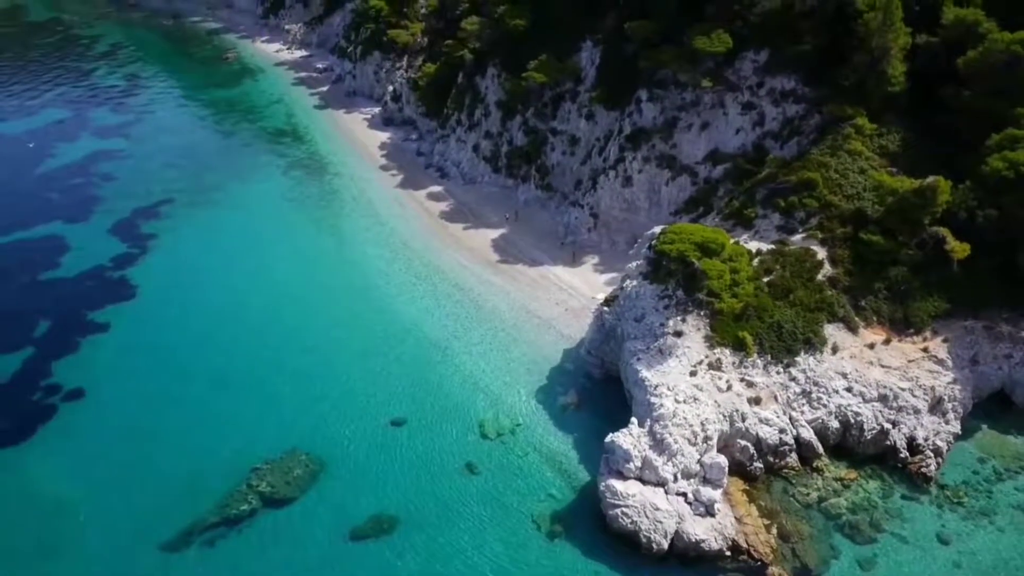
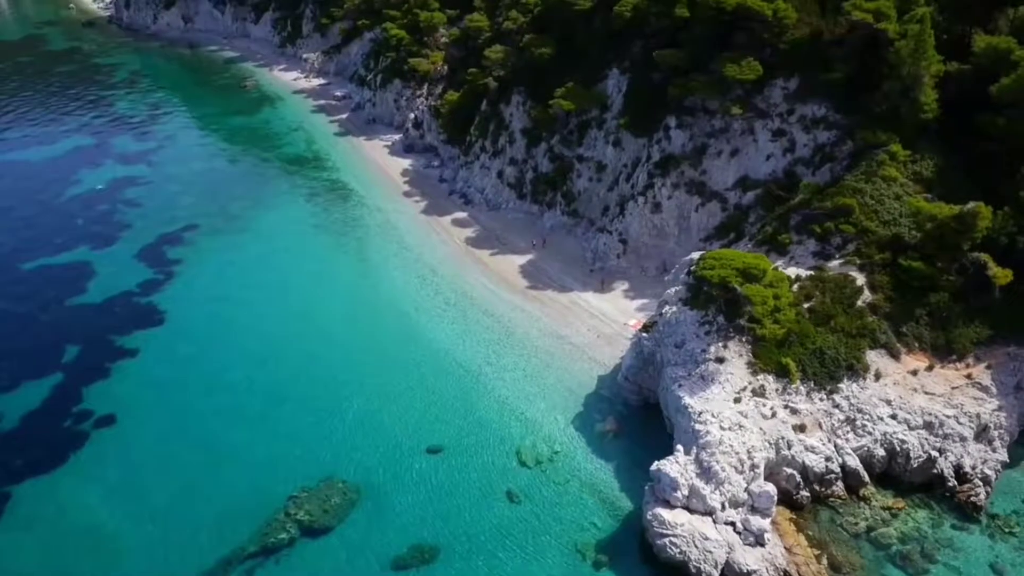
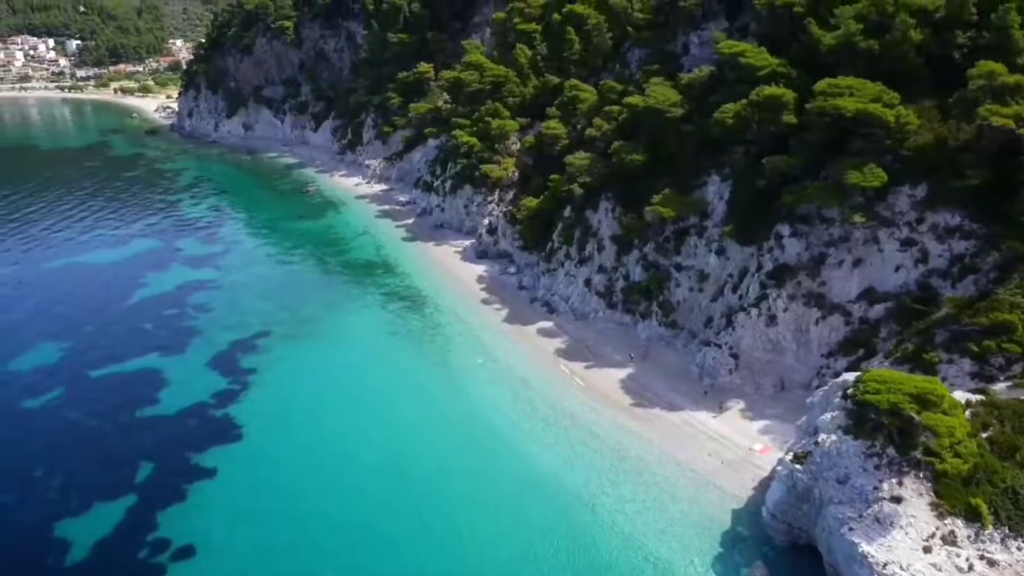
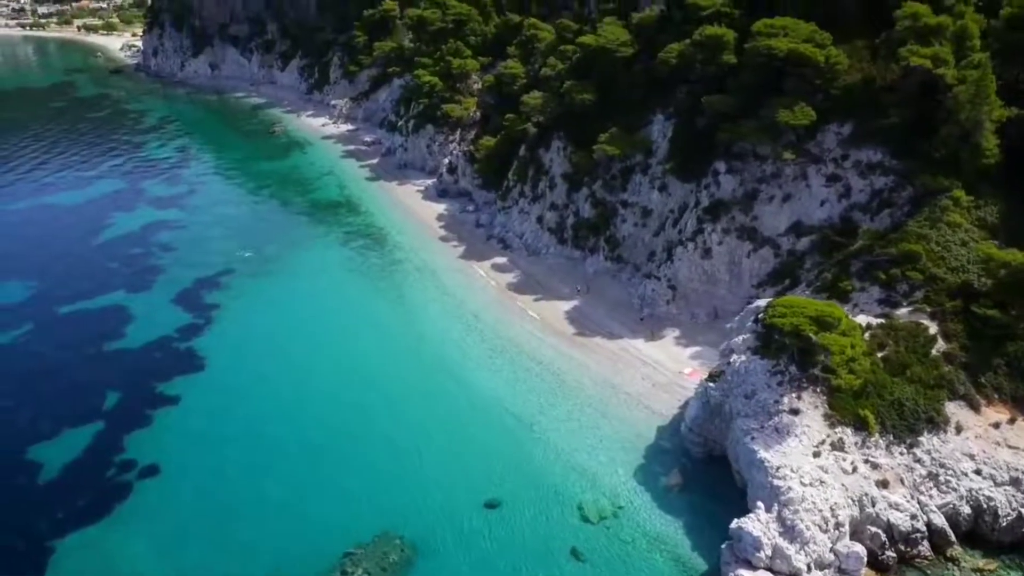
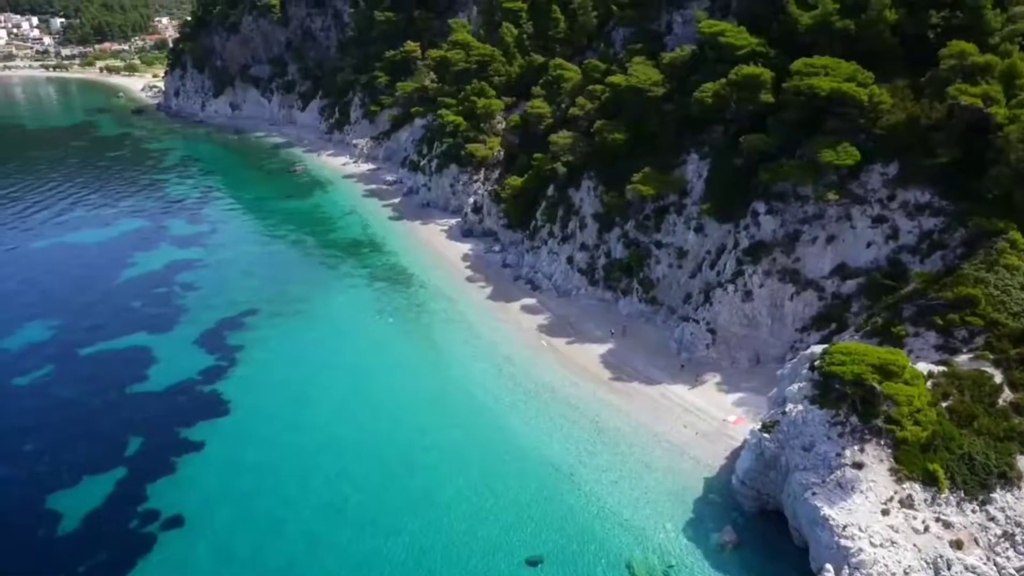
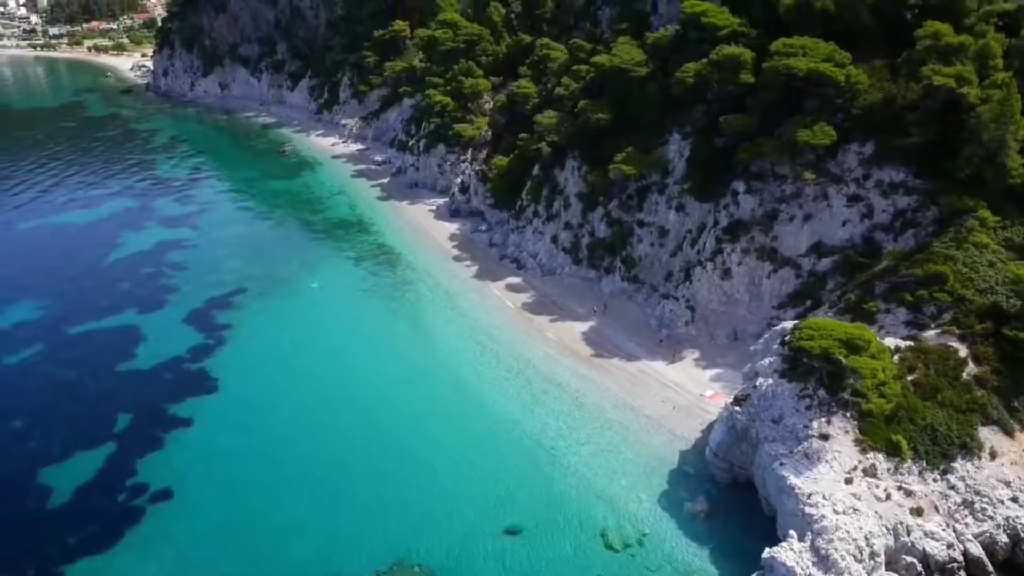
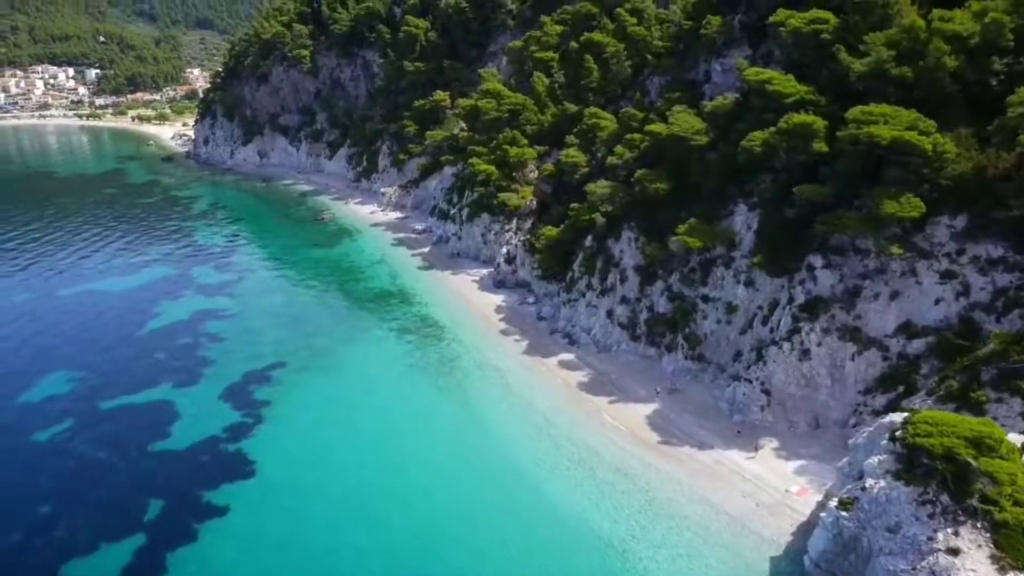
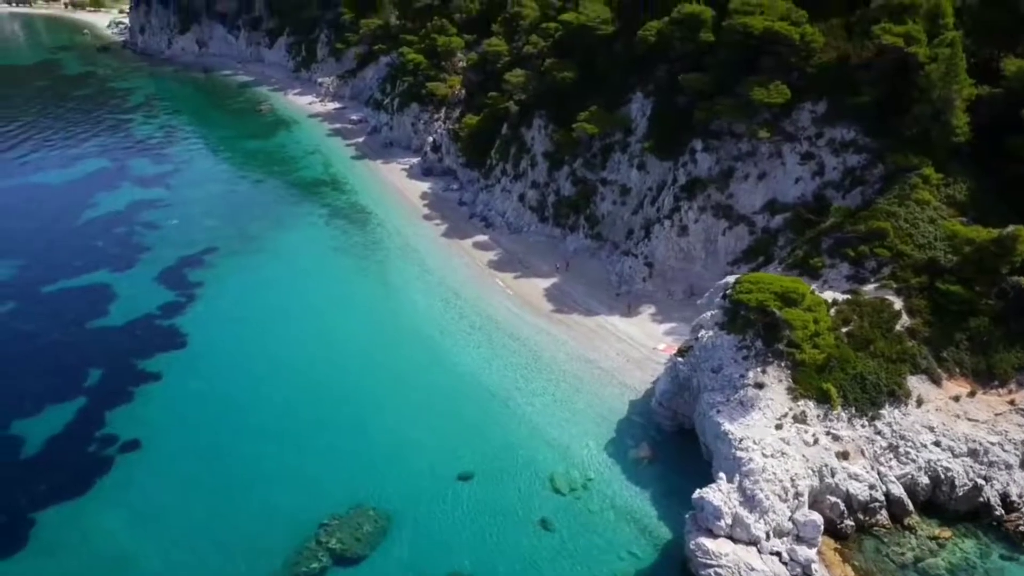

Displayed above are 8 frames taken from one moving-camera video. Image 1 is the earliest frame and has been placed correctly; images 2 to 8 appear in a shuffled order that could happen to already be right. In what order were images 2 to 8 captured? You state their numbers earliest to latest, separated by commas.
2, 8, 4, 6, 5, 3, 7
